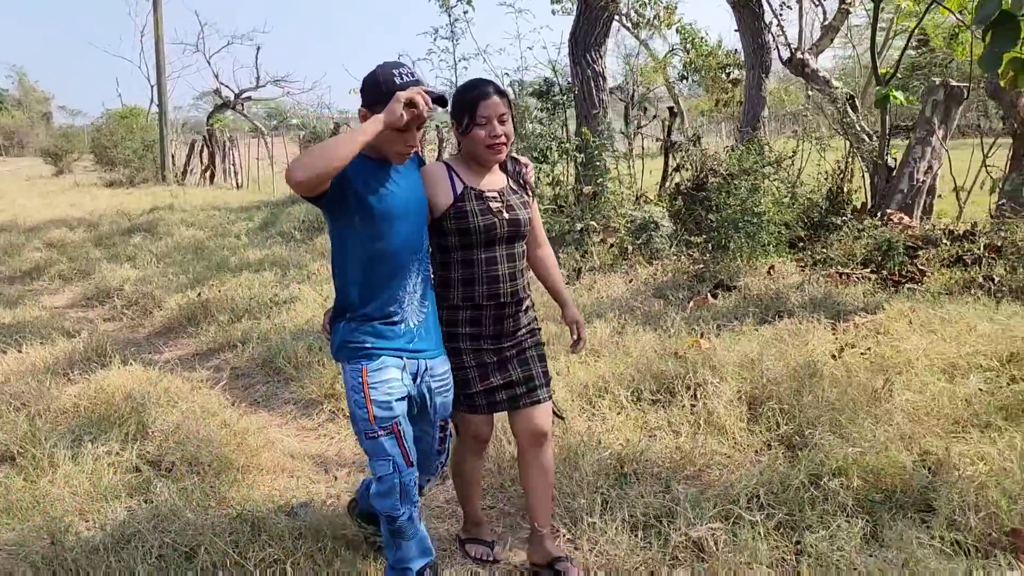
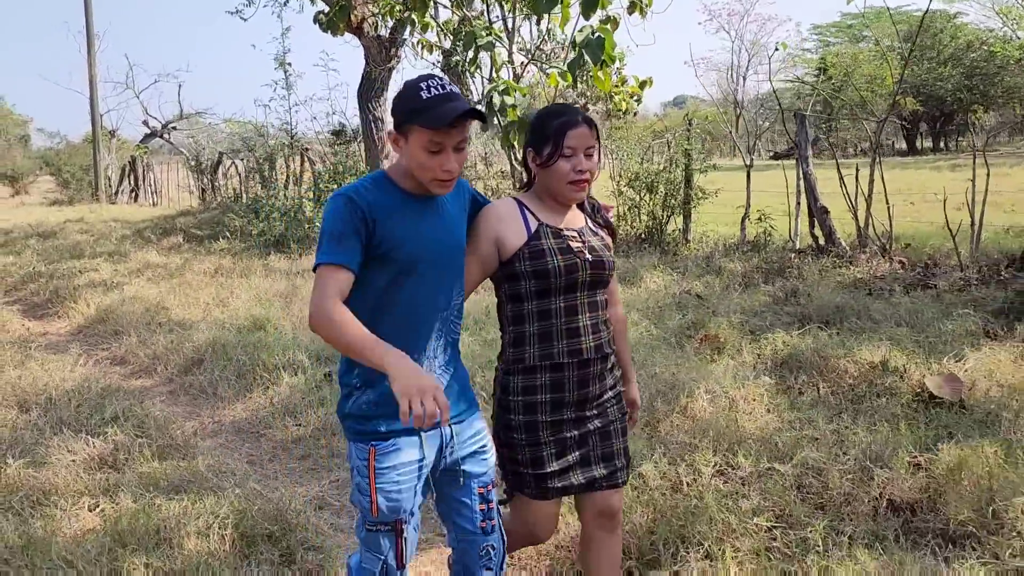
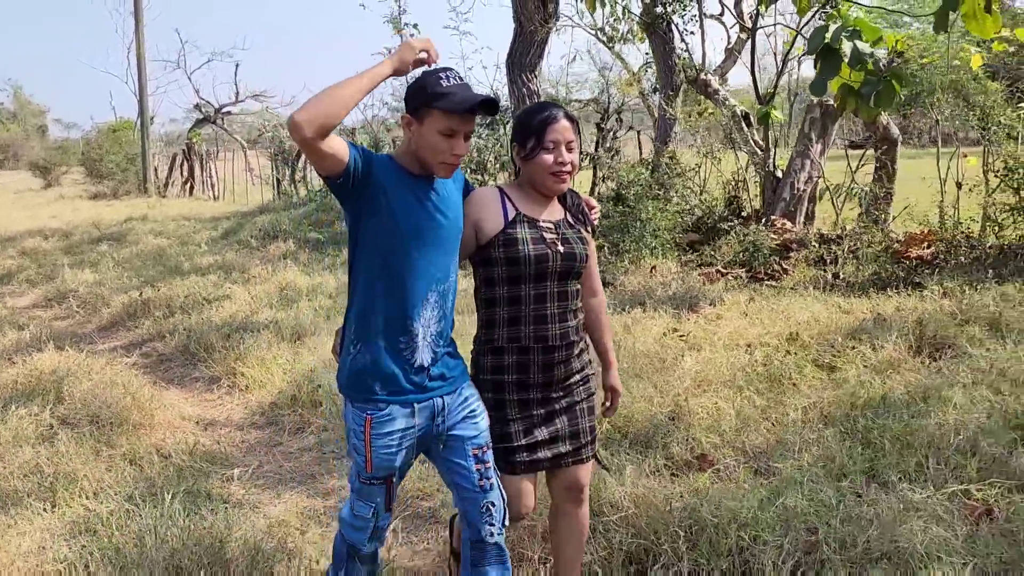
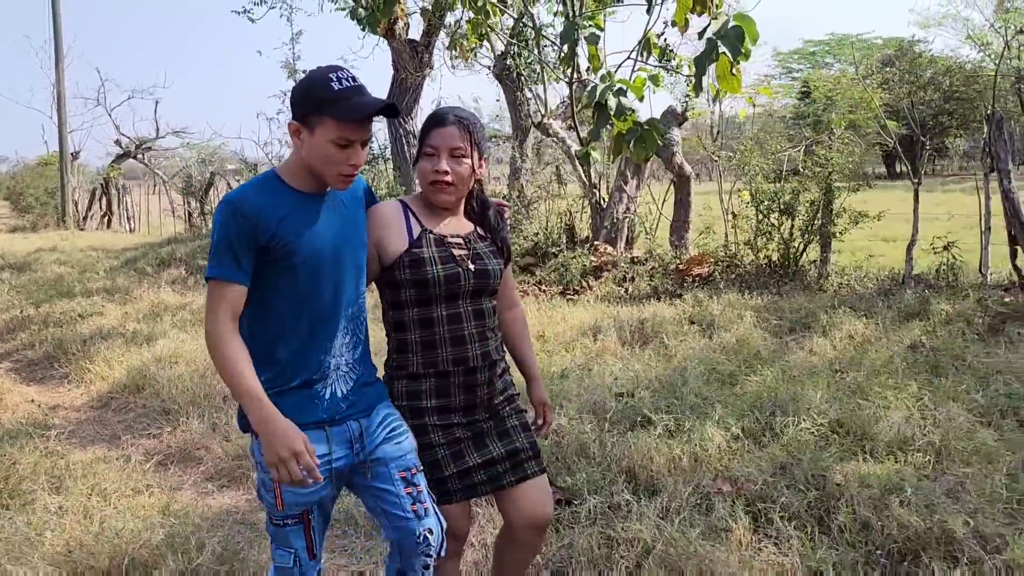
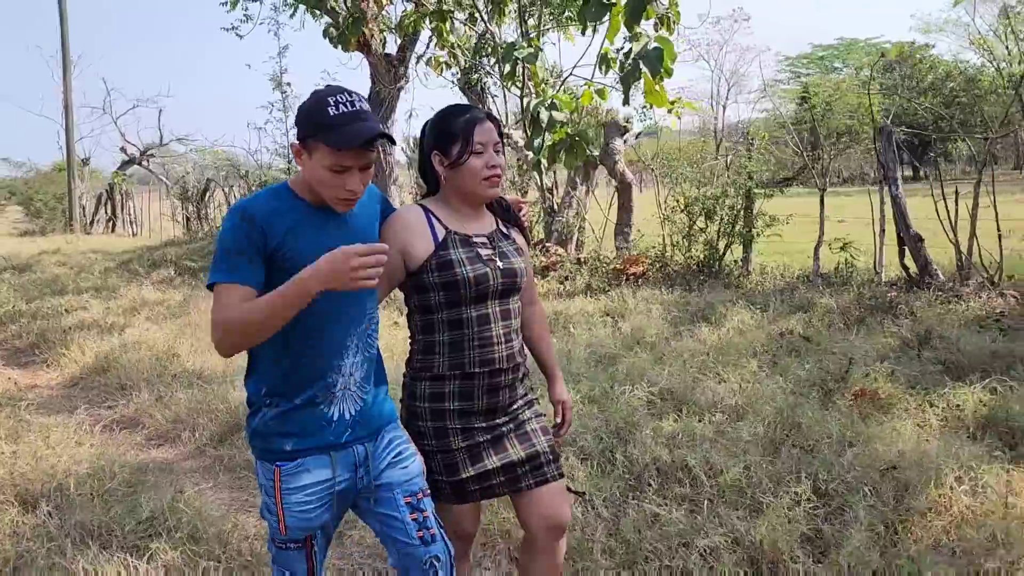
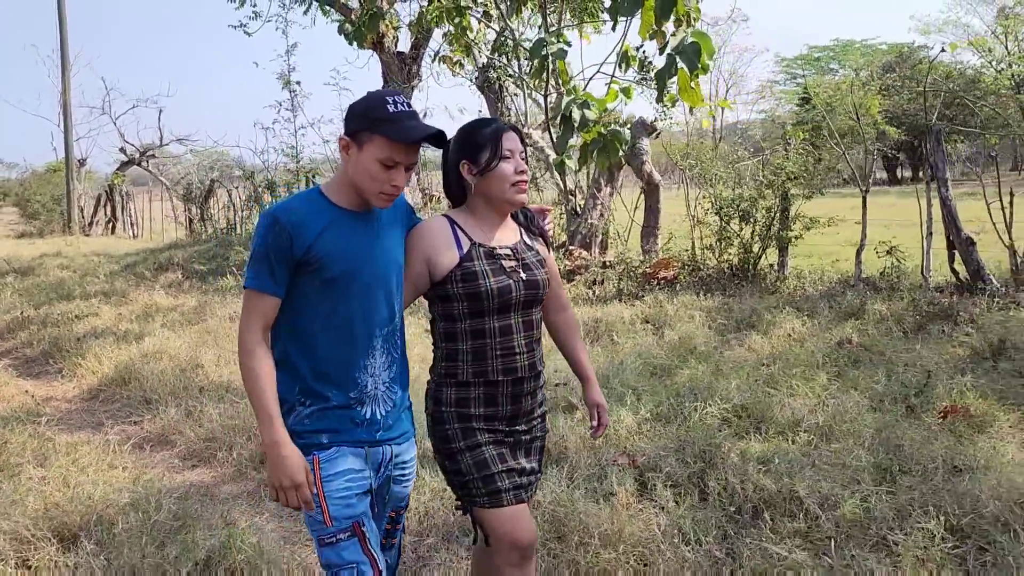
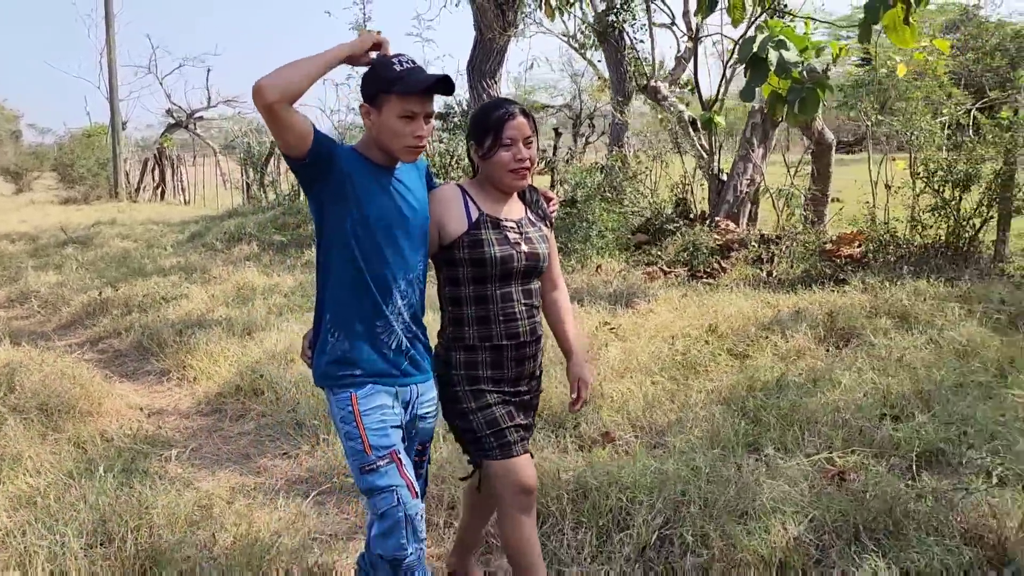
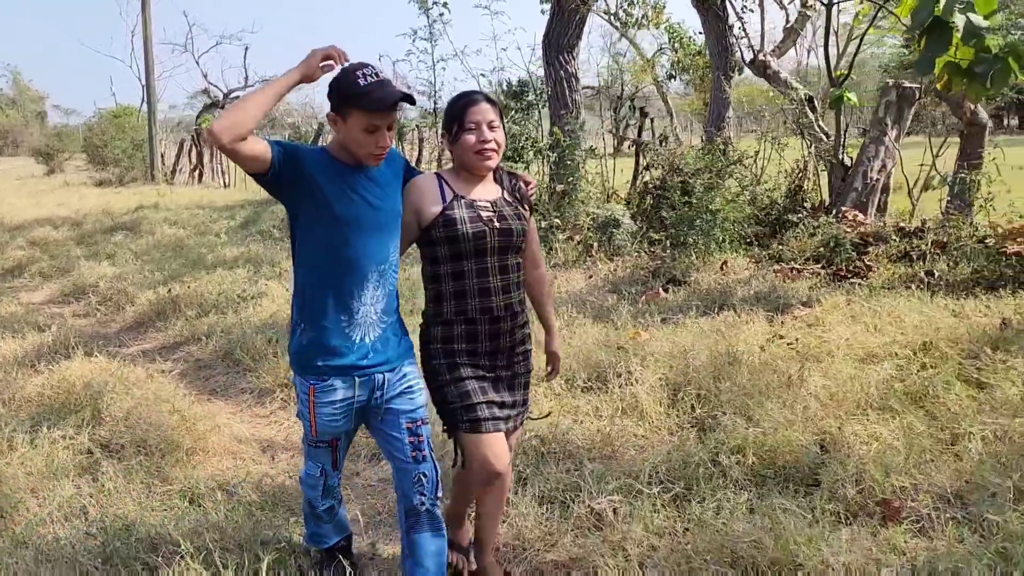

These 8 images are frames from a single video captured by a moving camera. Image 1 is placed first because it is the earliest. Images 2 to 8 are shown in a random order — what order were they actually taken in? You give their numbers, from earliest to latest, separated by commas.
8, 3, 7, 4, 6, 5, 2
